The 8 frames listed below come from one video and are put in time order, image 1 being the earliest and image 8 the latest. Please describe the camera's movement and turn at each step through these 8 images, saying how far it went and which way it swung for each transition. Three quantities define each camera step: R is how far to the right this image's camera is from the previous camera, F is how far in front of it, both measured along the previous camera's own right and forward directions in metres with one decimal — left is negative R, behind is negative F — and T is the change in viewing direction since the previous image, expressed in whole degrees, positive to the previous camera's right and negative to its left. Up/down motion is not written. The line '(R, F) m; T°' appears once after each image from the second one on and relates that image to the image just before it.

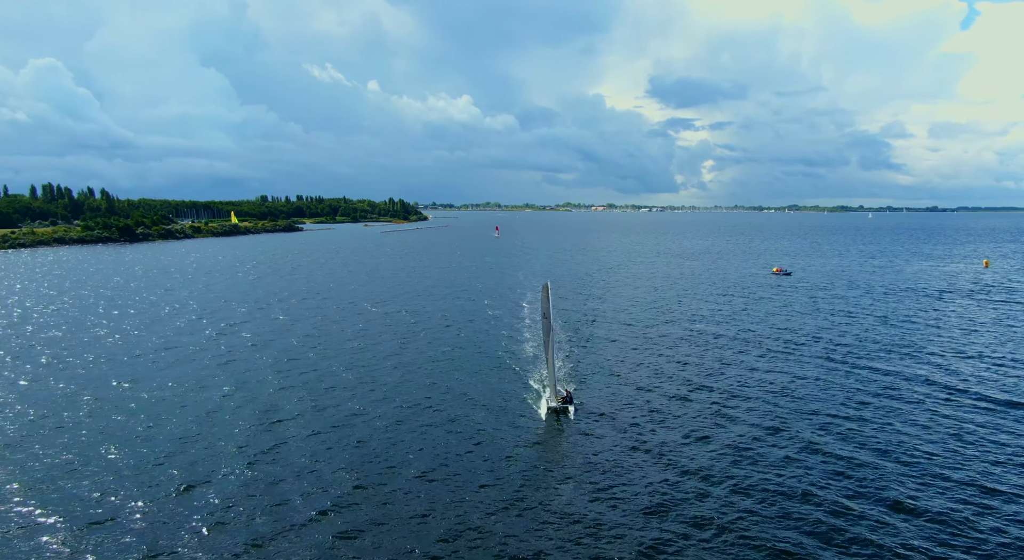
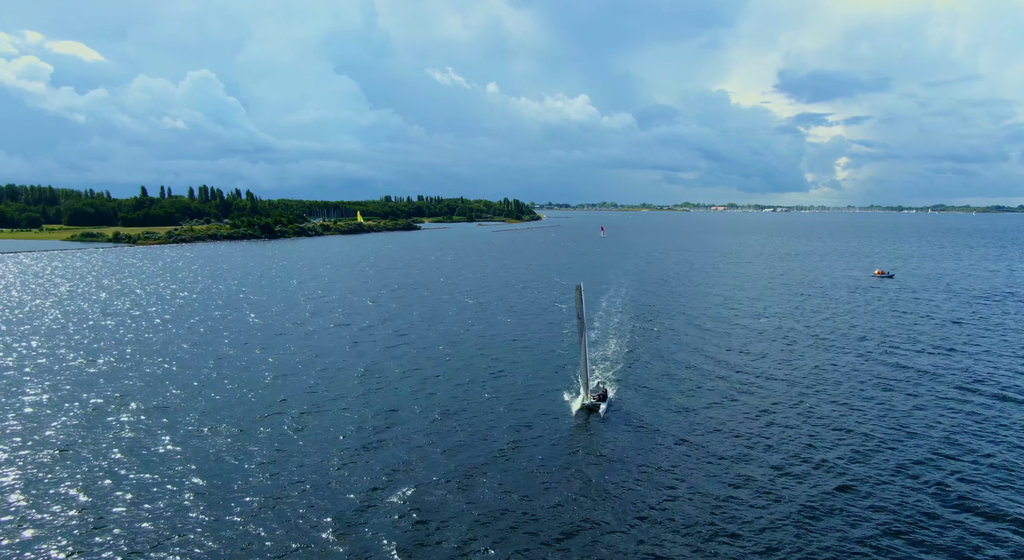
(+3.7, -4.2) m; -10°
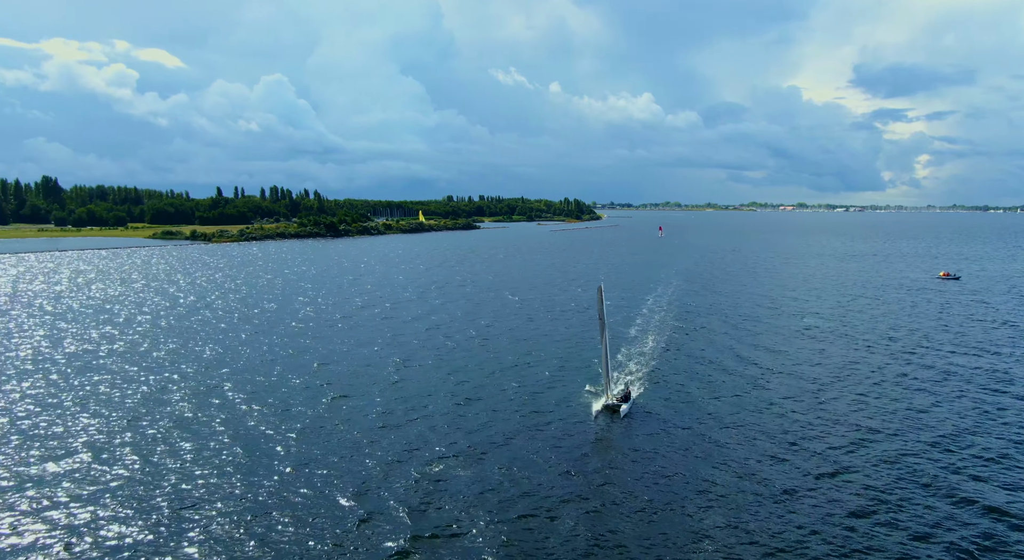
(+1.5, -1.4) m; -5°
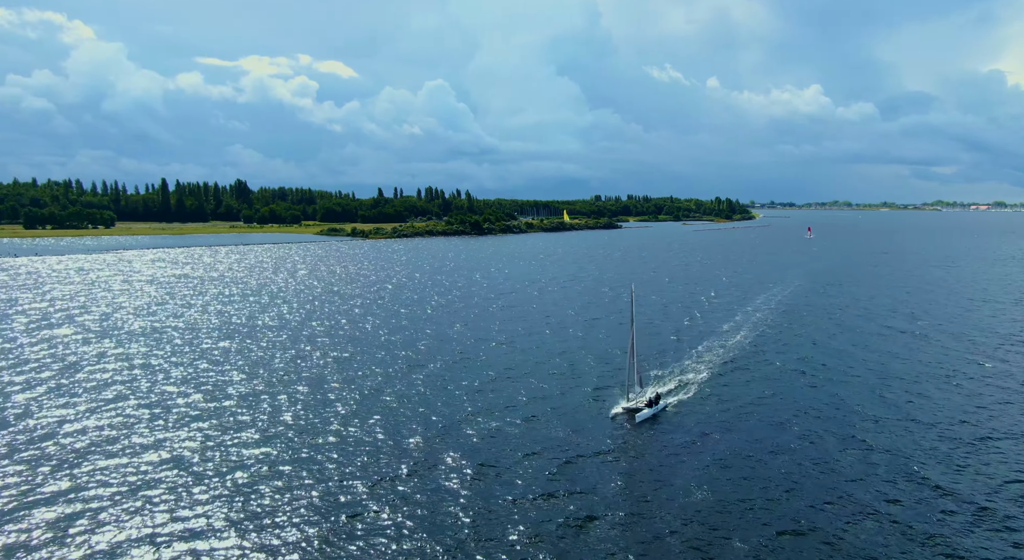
(+4.1, -3.2) m; -13°
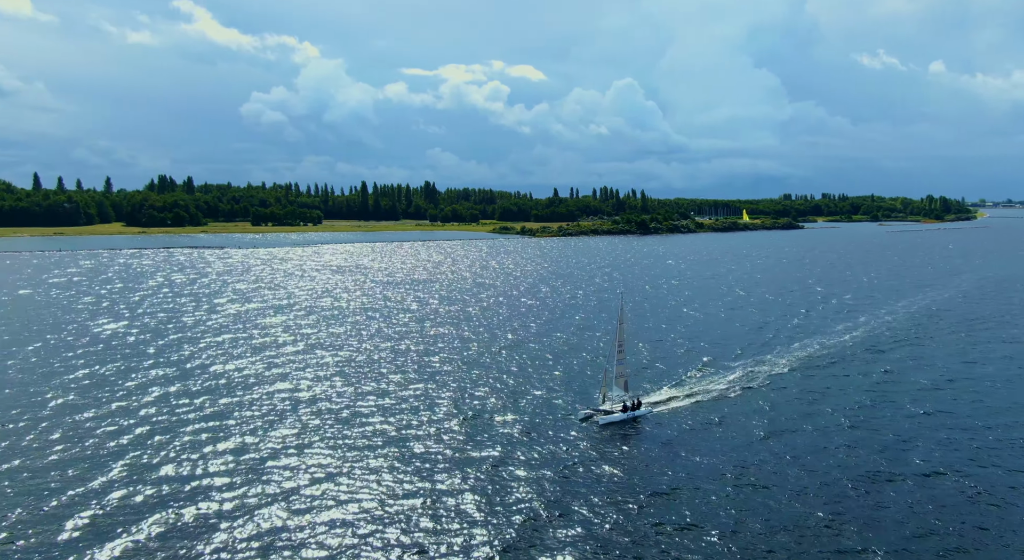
(+5.5, -3.1) m; -15°
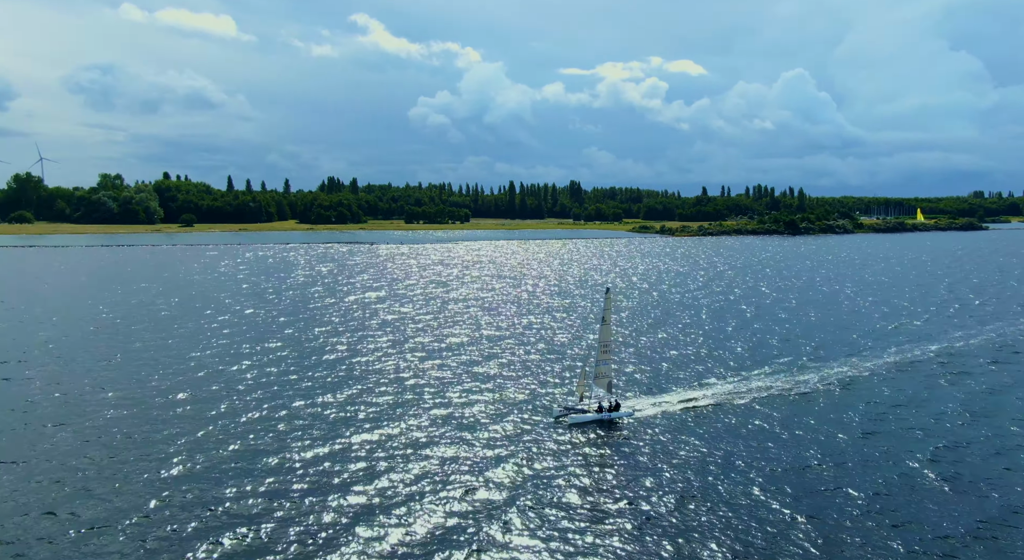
(+4.0, -2.2) m; -12°
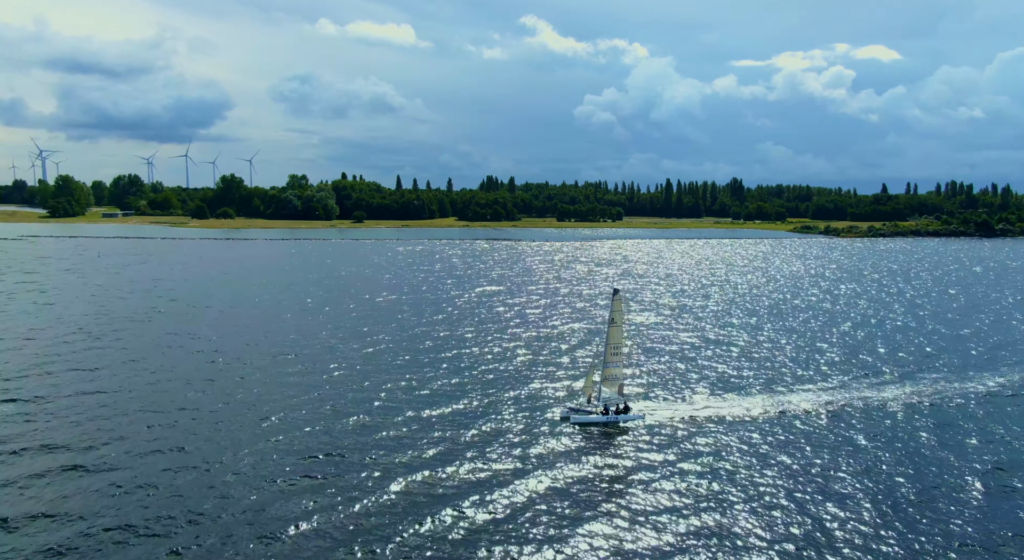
(+3.3, -1.3) m; -13°
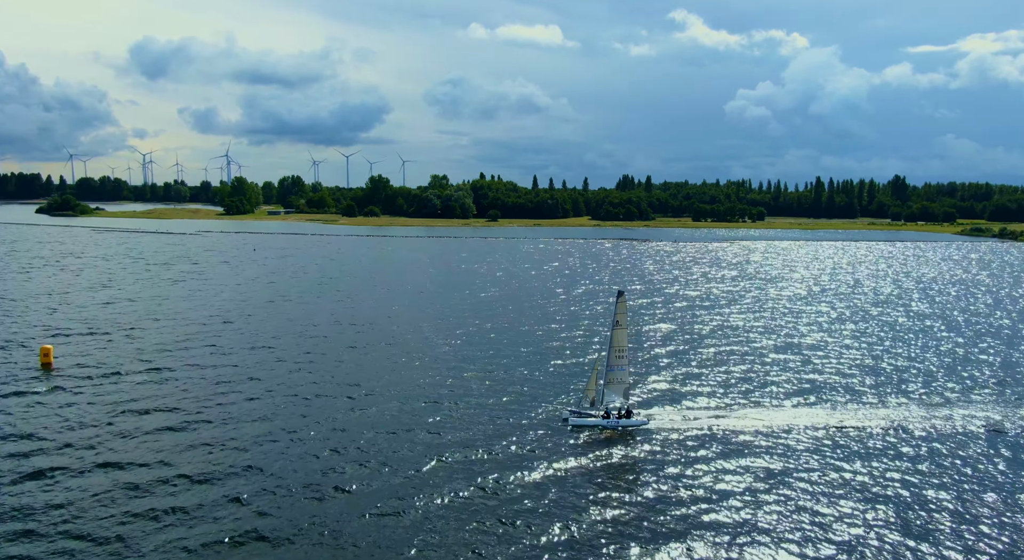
(+2.8, -0.9) m; -12°
